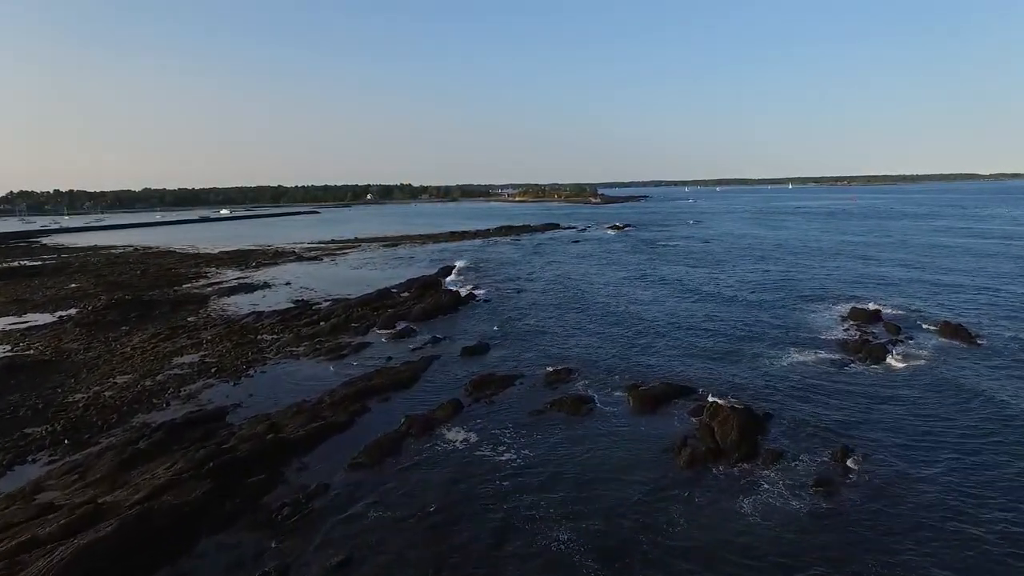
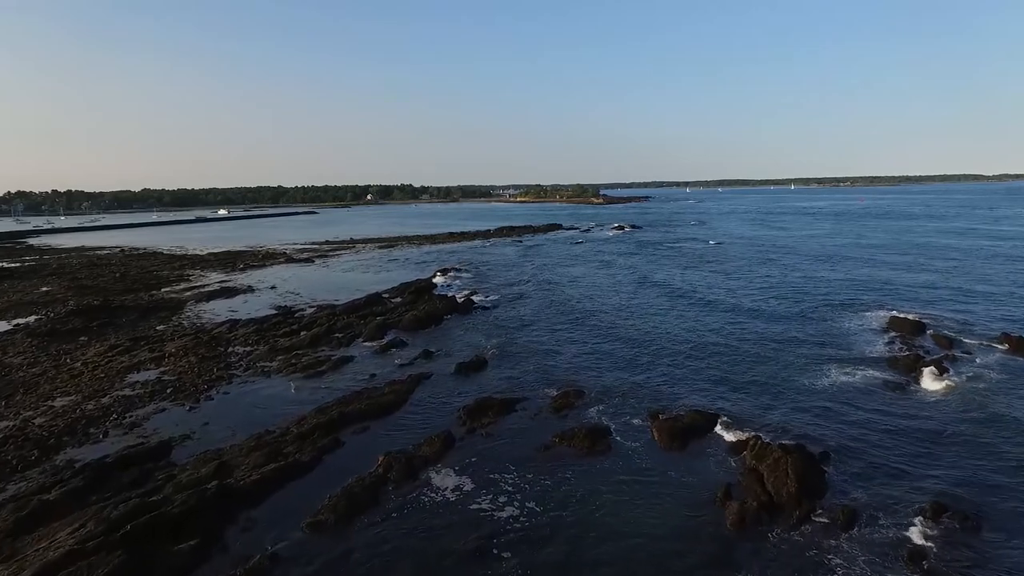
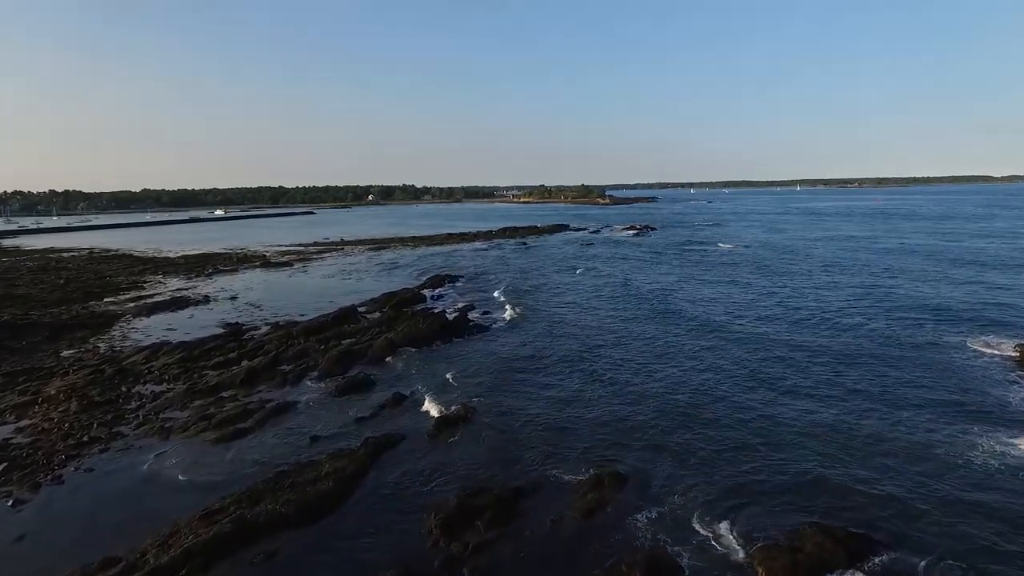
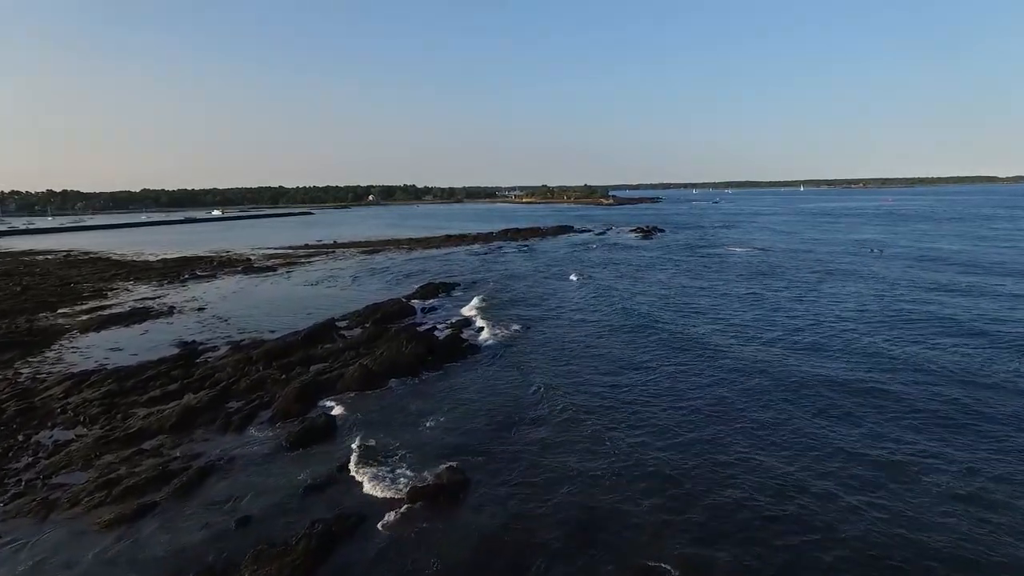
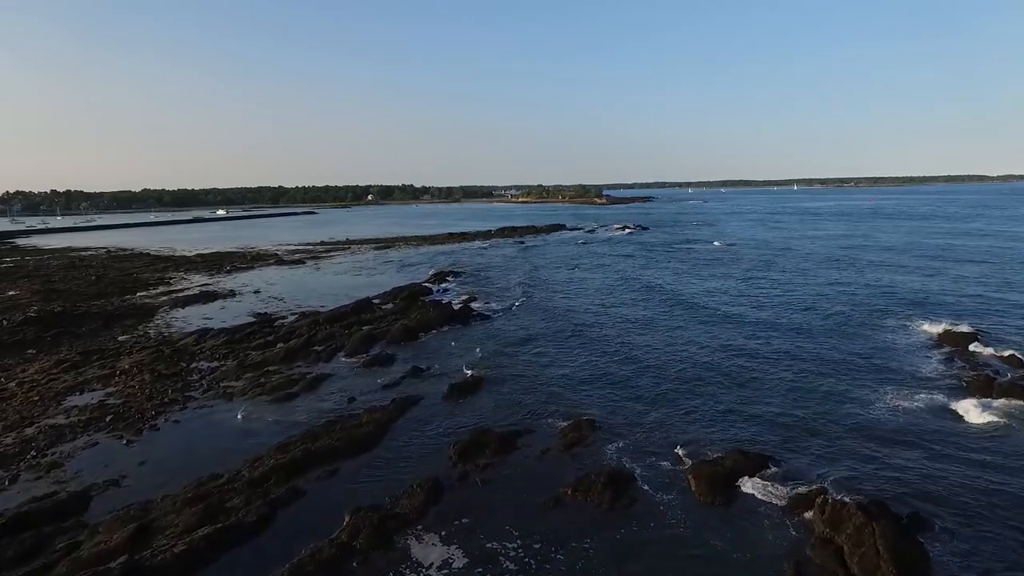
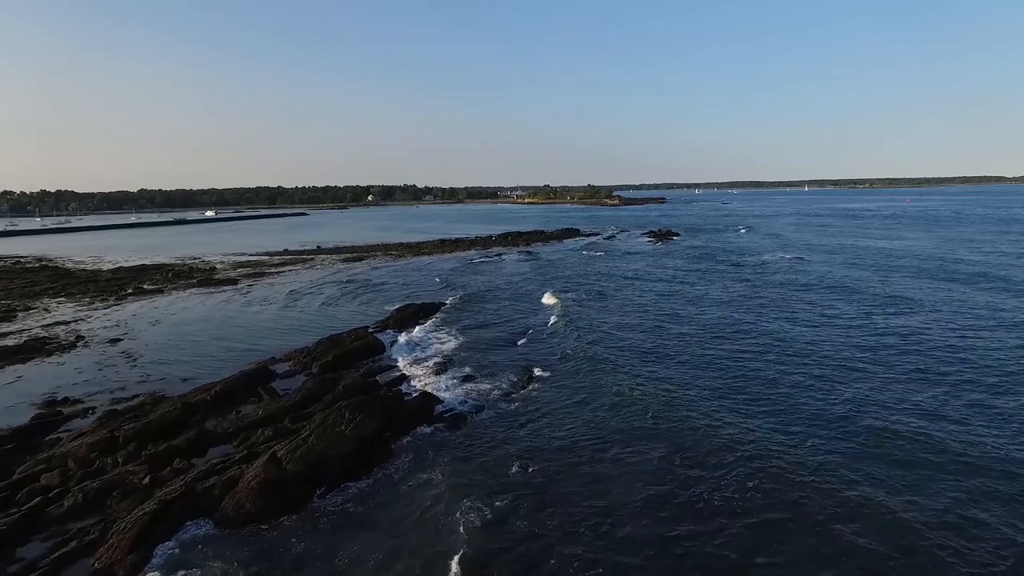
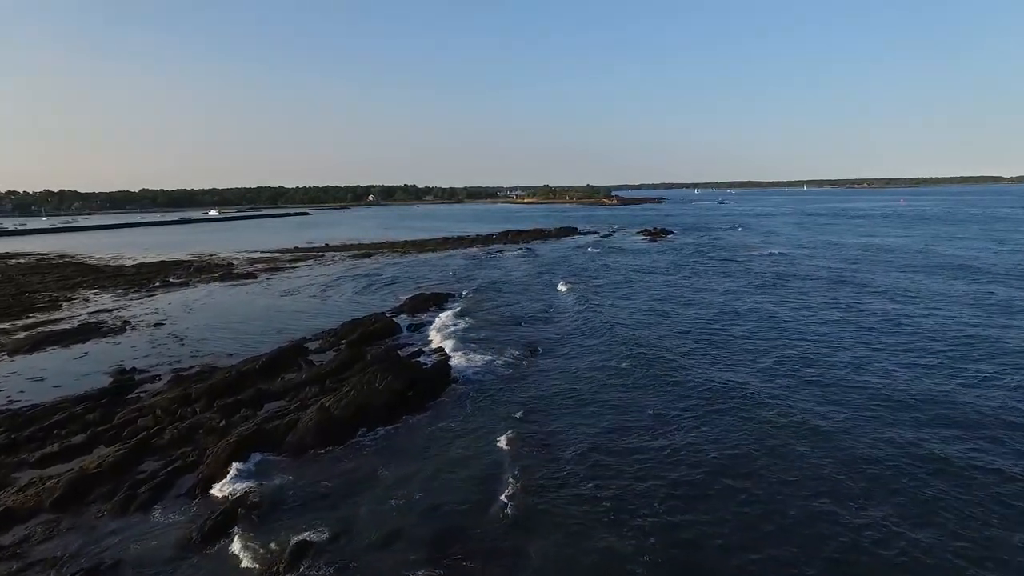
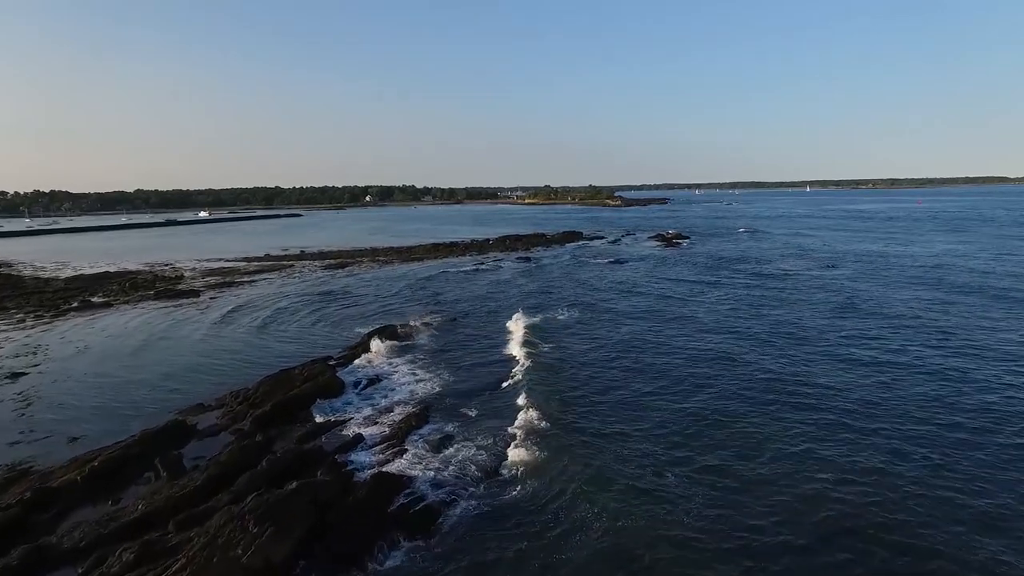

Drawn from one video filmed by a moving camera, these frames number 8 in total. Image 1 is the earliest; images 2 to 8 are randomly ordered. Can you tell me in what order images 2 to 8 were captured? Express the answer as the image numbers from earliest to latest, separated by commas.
2, 5, 3, 4, 7, 6, 8
